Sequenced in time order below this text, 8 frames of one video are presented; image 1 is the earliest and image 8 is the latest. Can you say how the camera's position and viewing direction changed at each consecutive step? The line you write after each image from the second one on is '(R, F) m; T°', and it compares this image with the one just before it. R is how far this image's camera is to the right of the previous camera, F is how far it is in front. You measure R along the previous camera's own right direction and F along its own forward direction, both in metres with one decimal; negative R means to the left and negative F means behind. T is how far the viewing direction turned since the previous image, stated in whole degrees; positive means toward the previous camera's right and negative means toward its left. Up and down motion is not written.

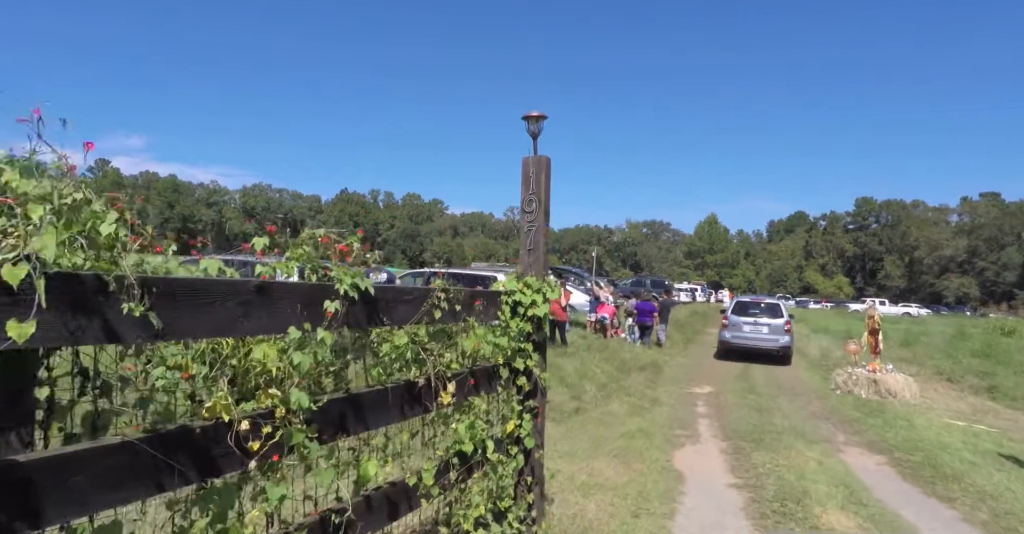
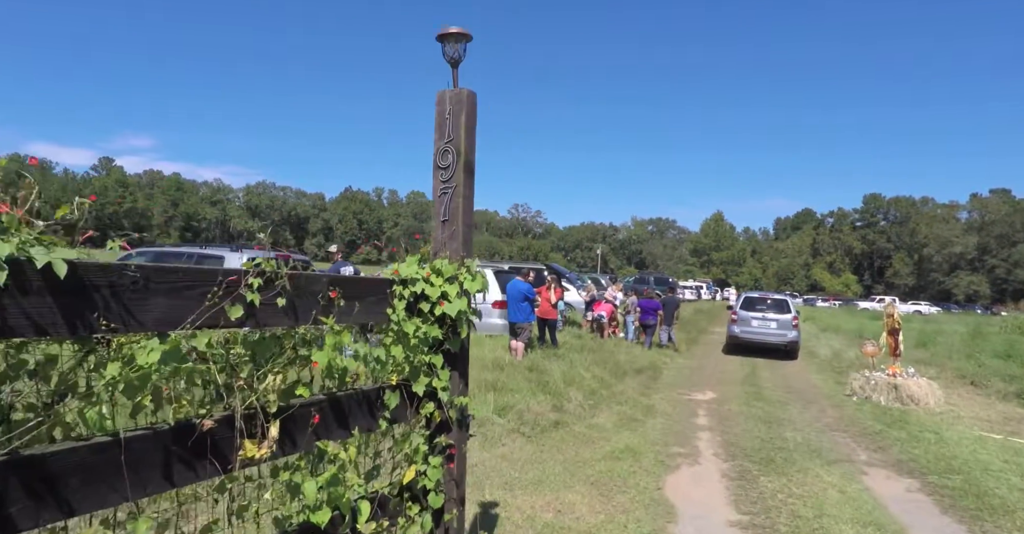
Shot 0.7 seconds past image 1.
(+0.4, +1.1) m; 0°
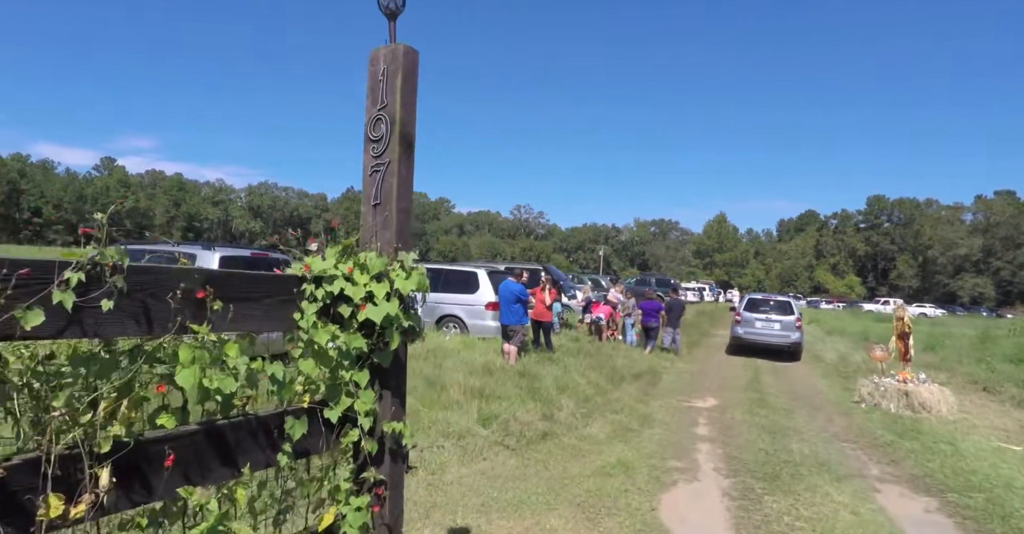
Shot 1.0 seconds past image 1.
(+0.2, +0.5) m; 0°
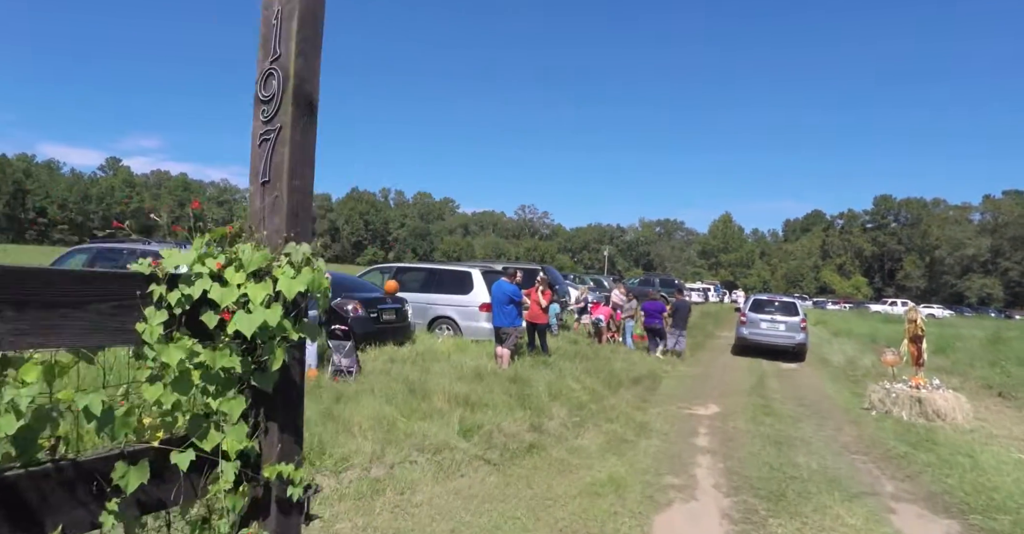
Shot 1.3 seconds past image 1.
(+0.2, +0.5) m; 0°
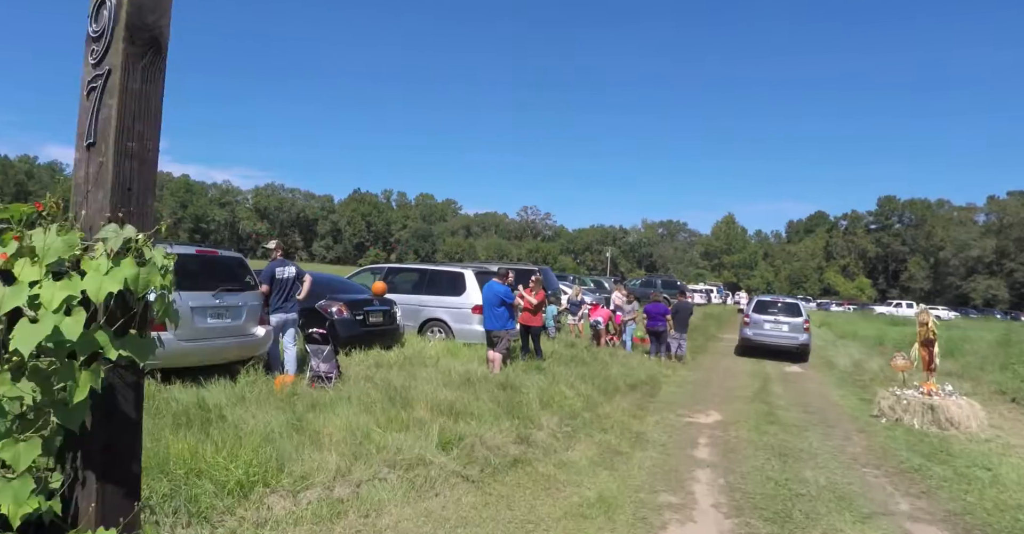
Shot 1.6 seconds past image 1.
(+0.2, +0.5) m; 0°
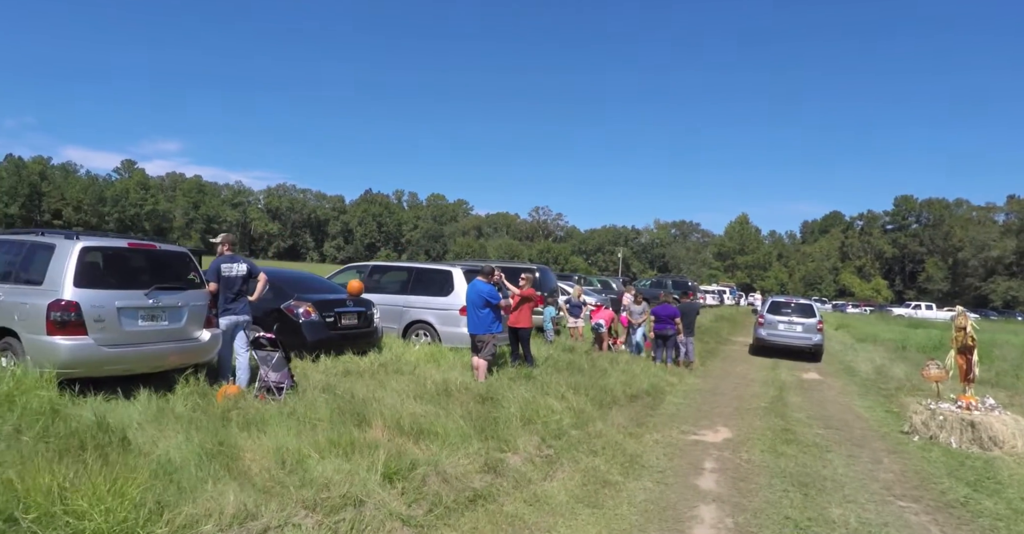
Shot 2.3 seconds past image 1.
(+0.3, +1.0) m; -1°
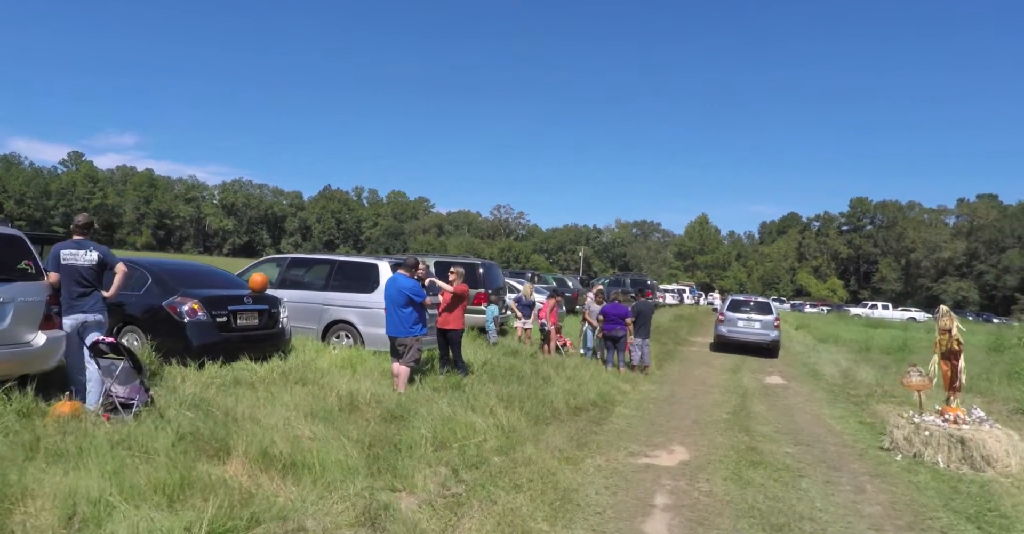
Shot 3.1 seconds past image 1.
(+0.4, +1.3) m; +3°
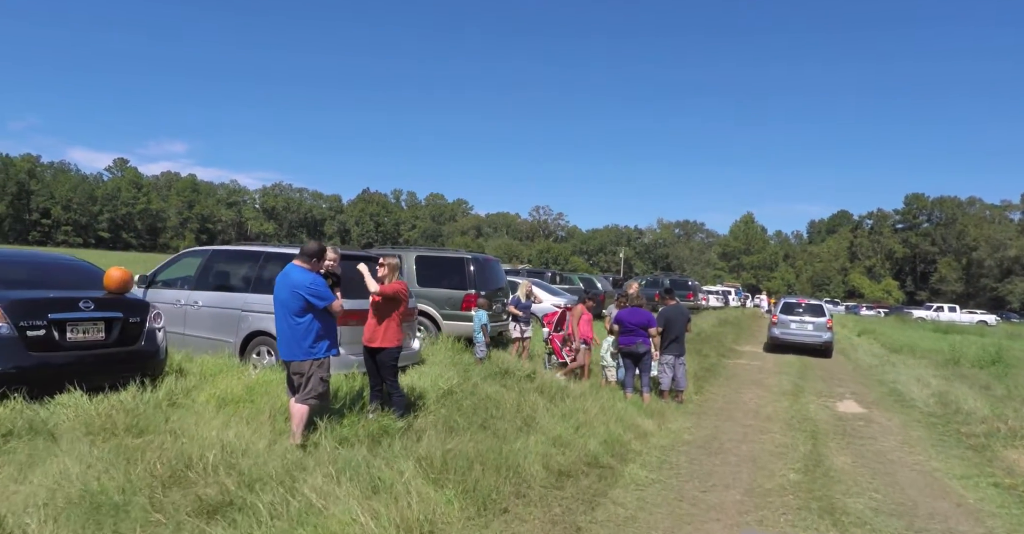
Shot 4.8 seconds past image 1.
(+0.7, +2.8) m; -3°
